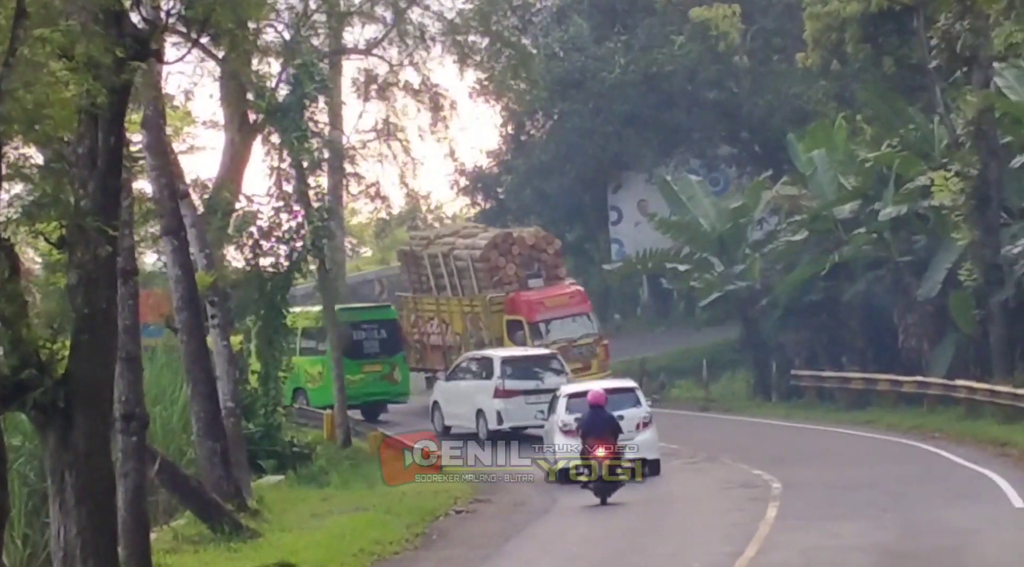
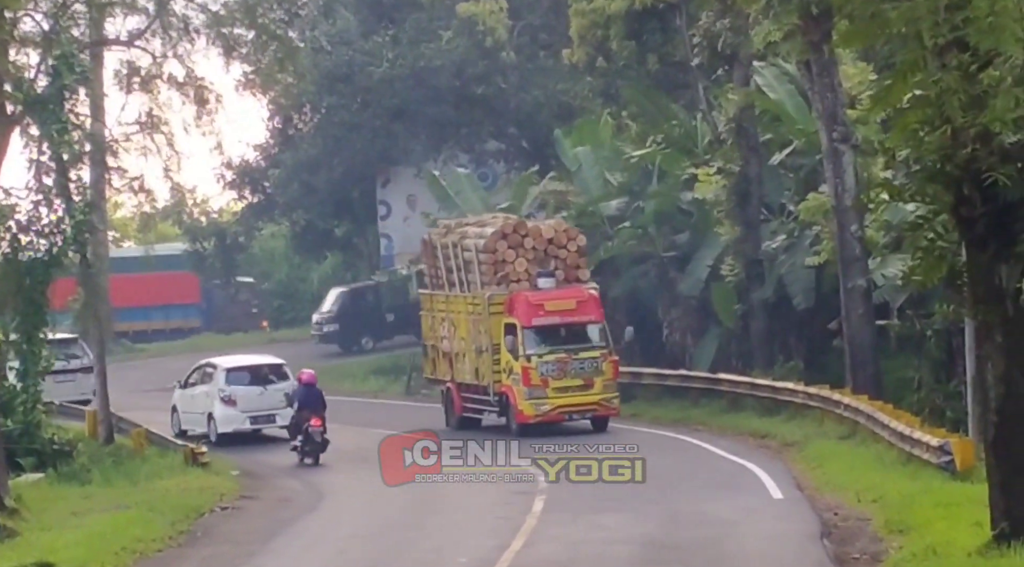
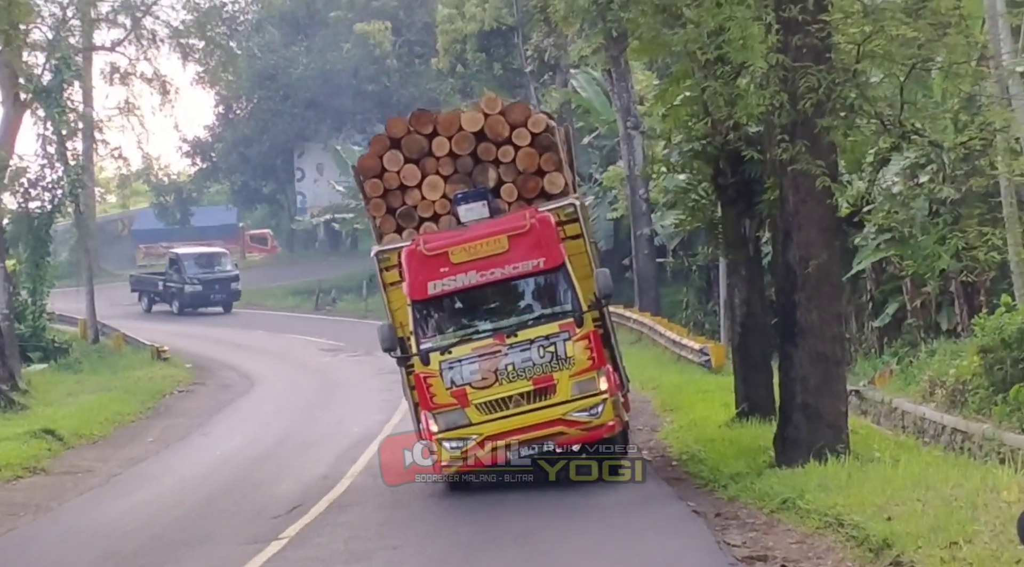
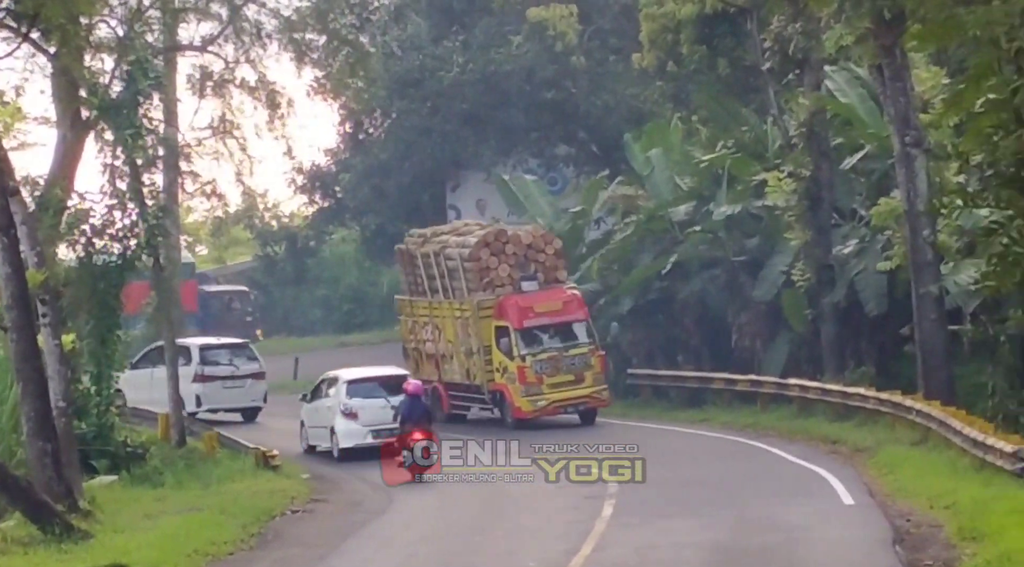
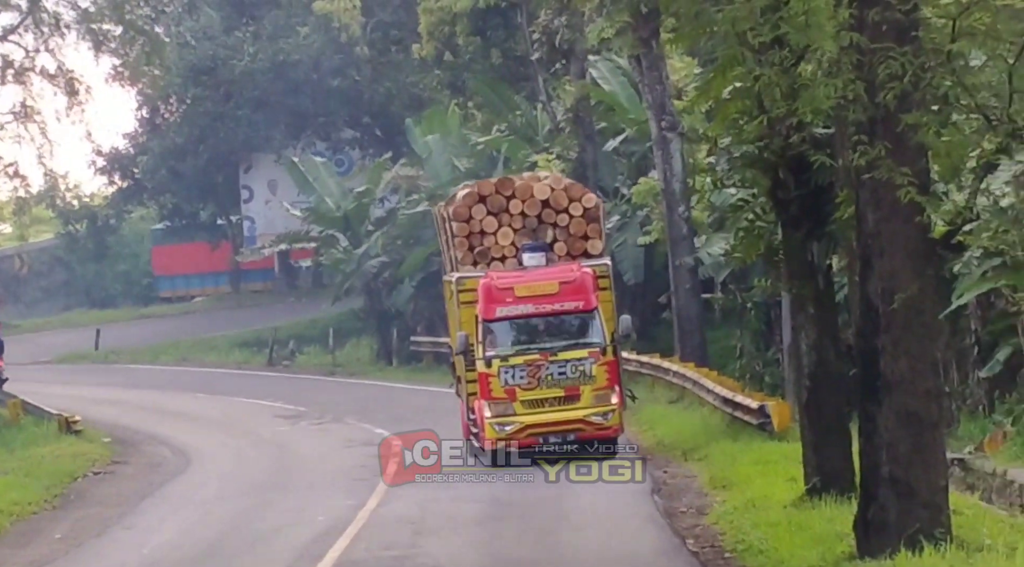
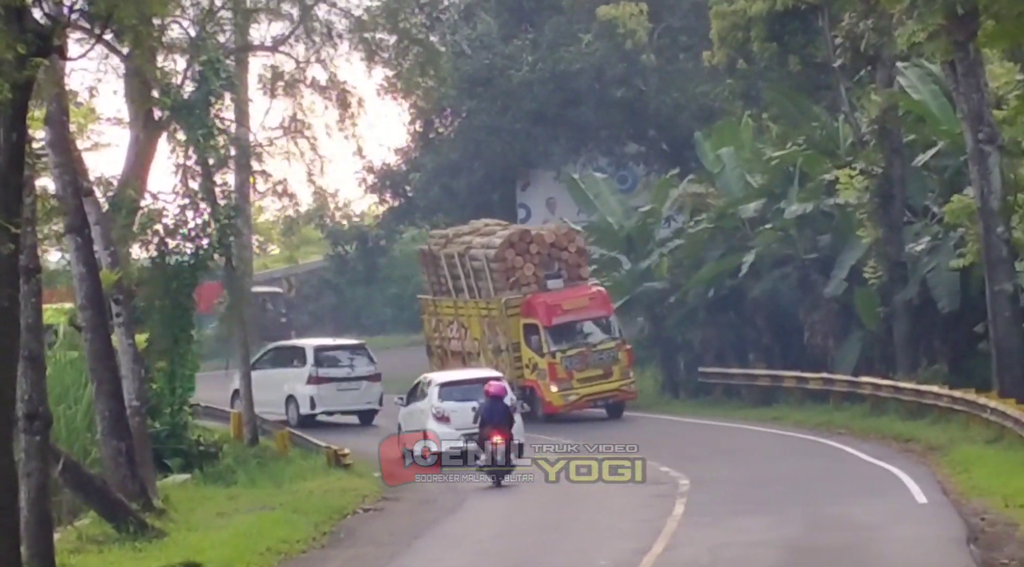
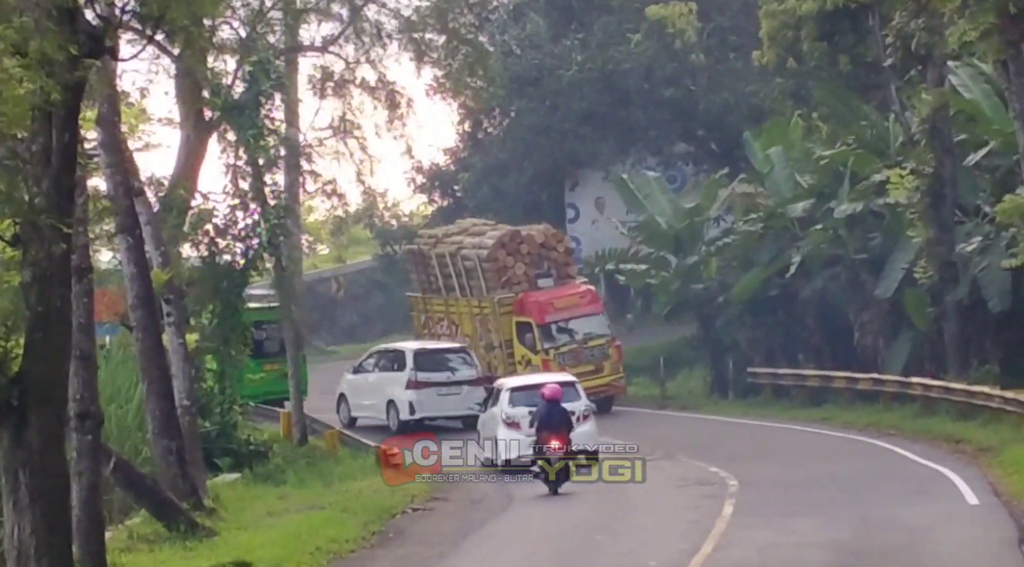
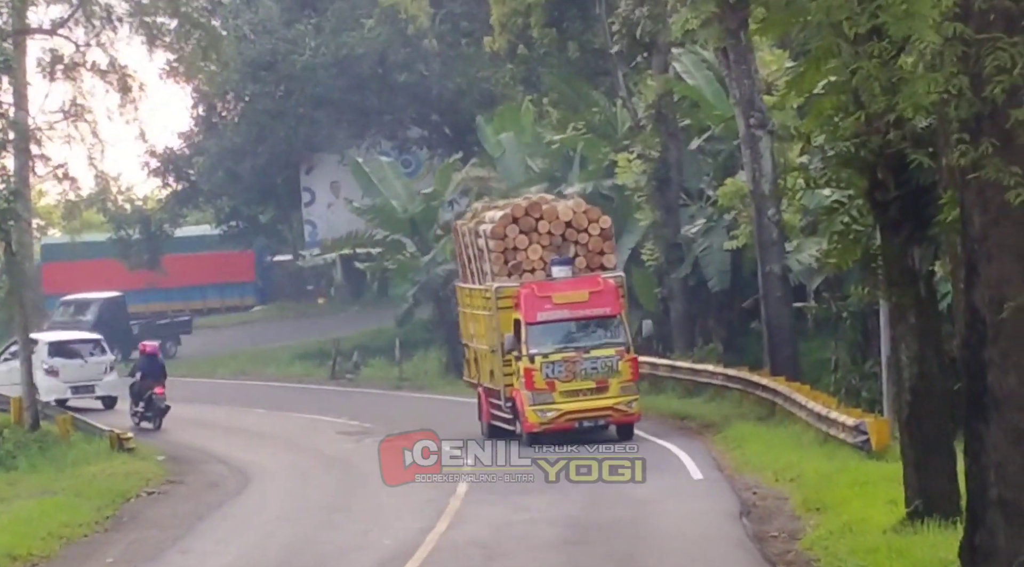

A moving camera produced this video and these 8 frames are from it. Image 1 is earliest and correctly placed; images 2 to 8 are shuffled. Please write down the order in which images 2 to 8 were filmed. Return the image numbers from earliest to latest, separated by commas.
7, 6, 4, 2, 8, 5, 3
